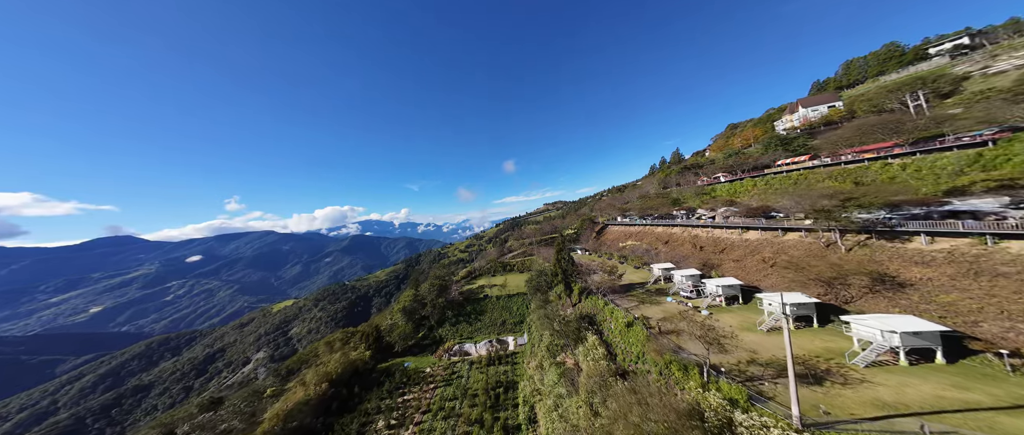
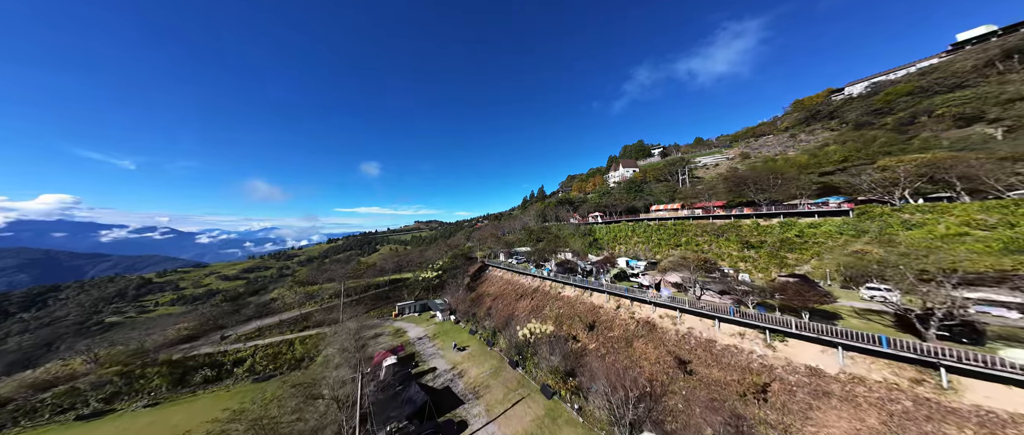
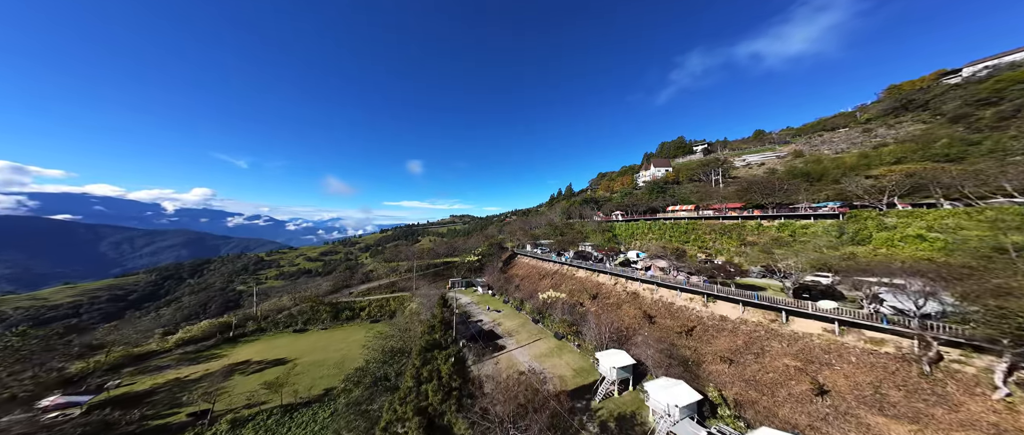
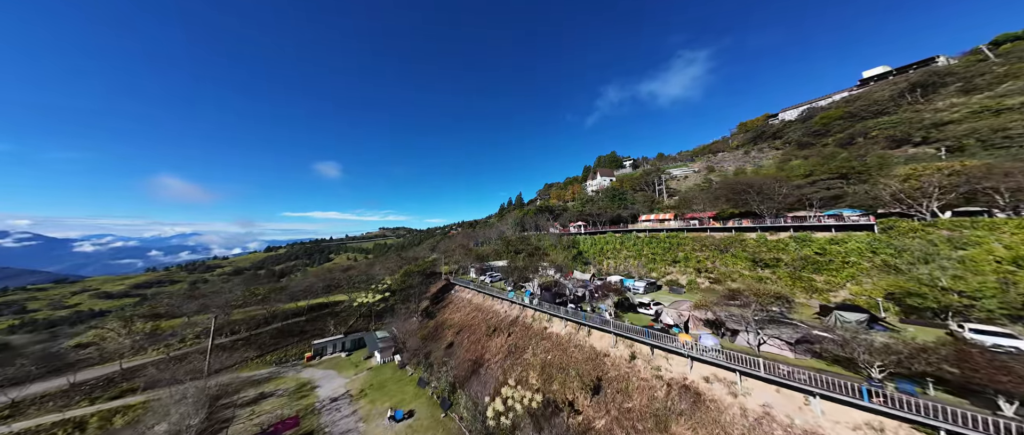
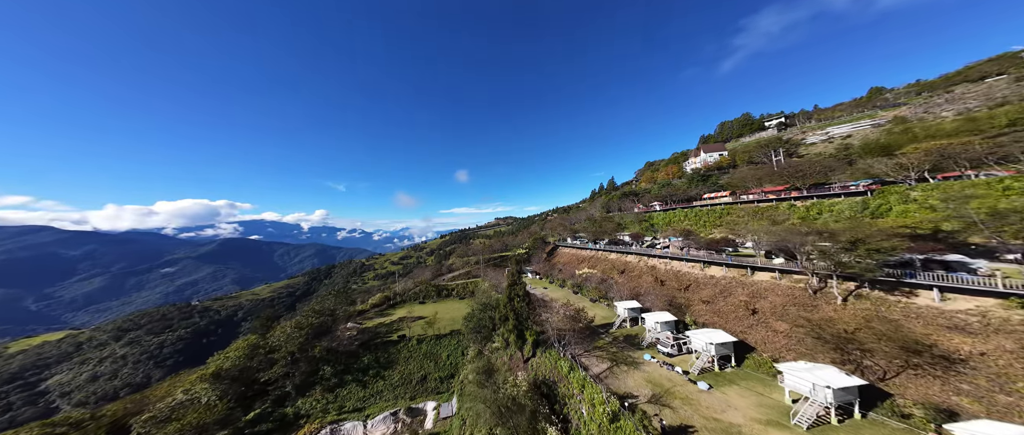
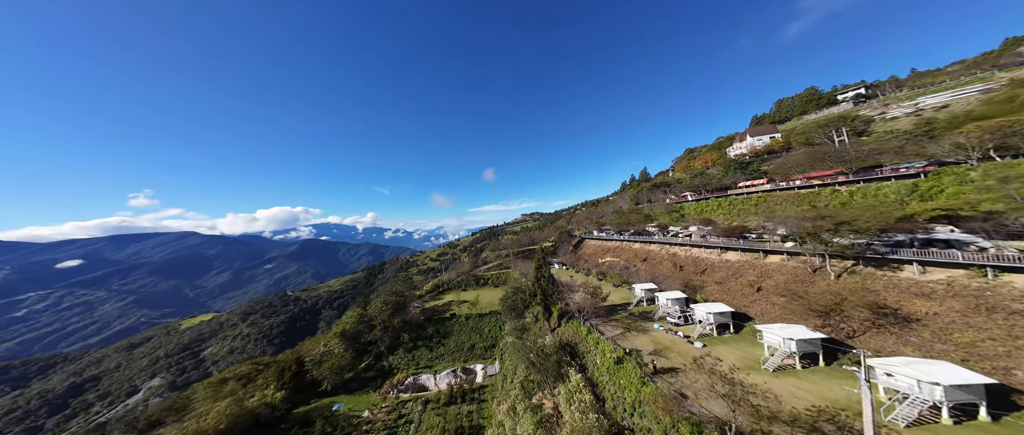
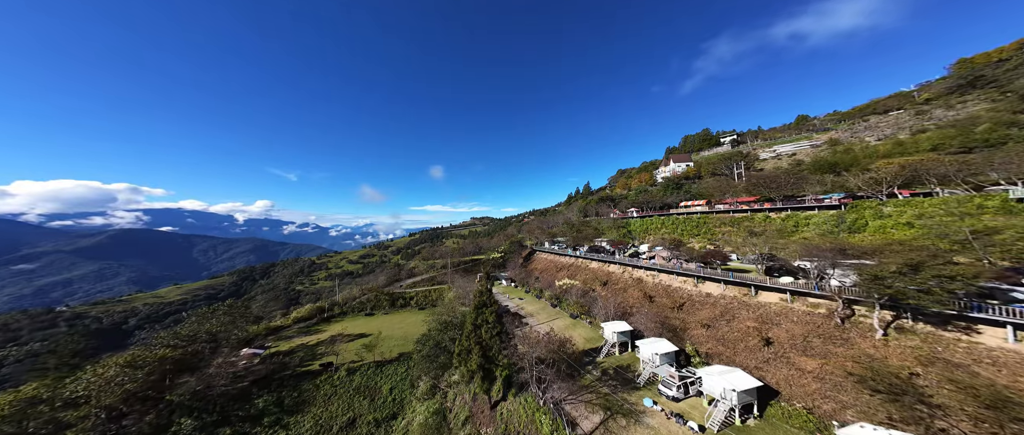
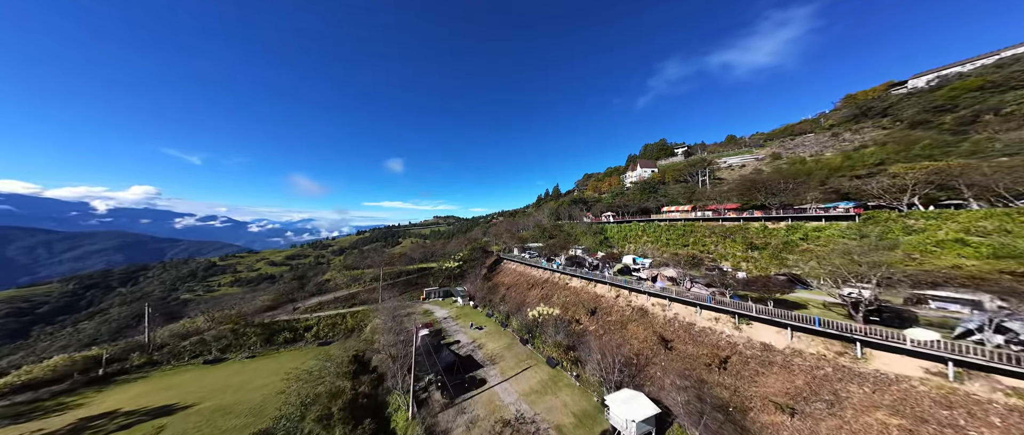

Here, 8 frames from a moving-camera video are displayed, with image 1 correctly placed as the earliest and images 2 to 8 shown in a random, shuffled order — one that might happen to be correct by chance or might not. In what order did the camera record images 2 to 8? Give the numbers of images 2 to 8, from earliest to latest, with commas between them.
6, 5, 7, 3, 8, 2, 4
